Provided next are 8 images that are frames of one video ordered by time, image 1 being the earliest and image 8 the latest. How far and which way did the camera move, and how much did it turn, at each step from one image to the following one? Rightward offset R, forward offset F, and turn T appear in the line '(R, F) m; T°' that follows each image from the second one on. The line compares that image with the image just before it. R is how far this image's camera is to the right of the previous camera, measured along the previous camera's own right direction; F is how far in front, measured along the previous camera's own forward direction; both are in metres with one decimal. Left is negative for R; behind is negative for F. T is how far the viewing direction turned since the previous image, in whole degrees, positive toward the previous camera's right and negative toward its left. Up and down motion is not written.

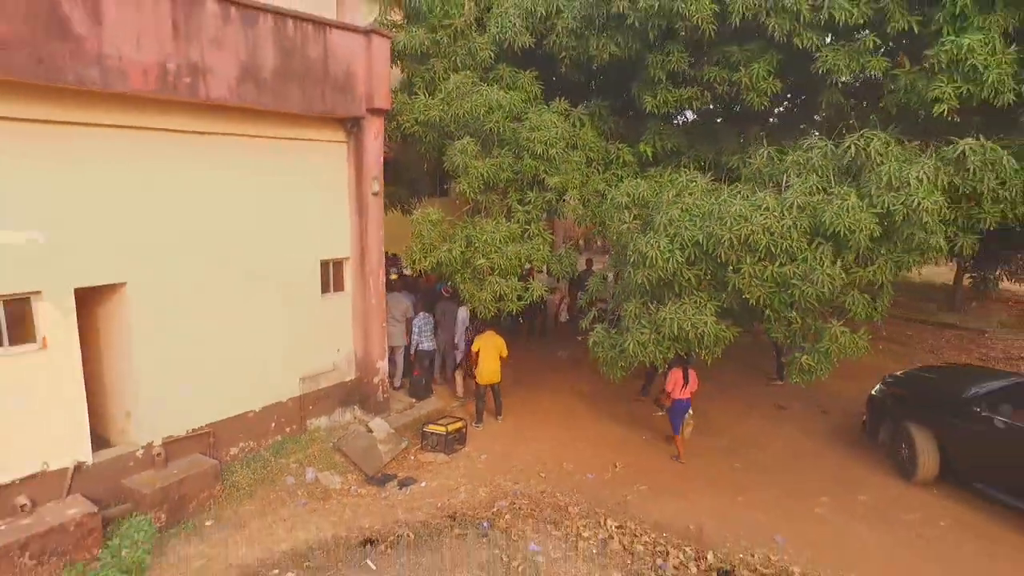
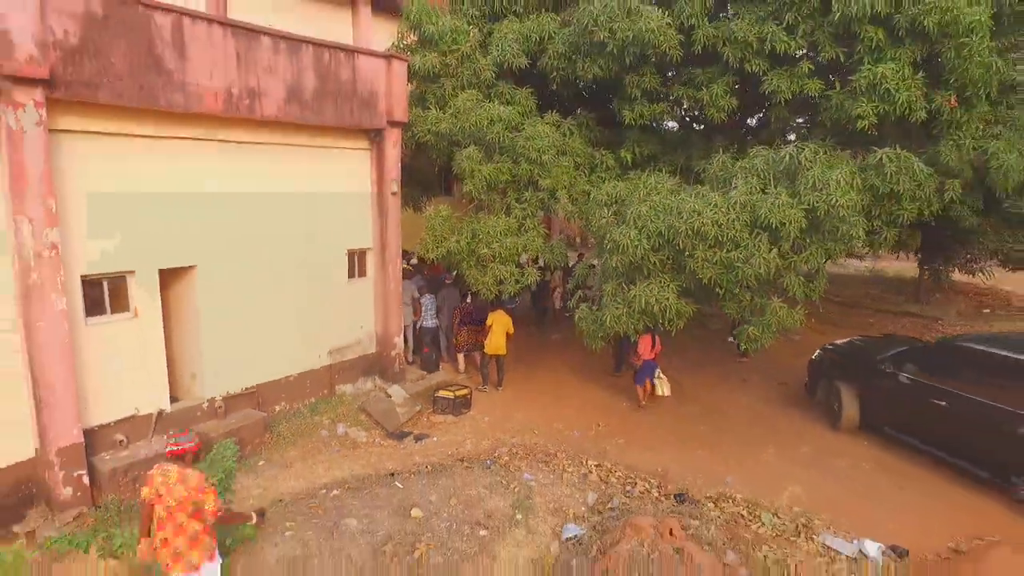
(0.0, -1.2) m; 0°
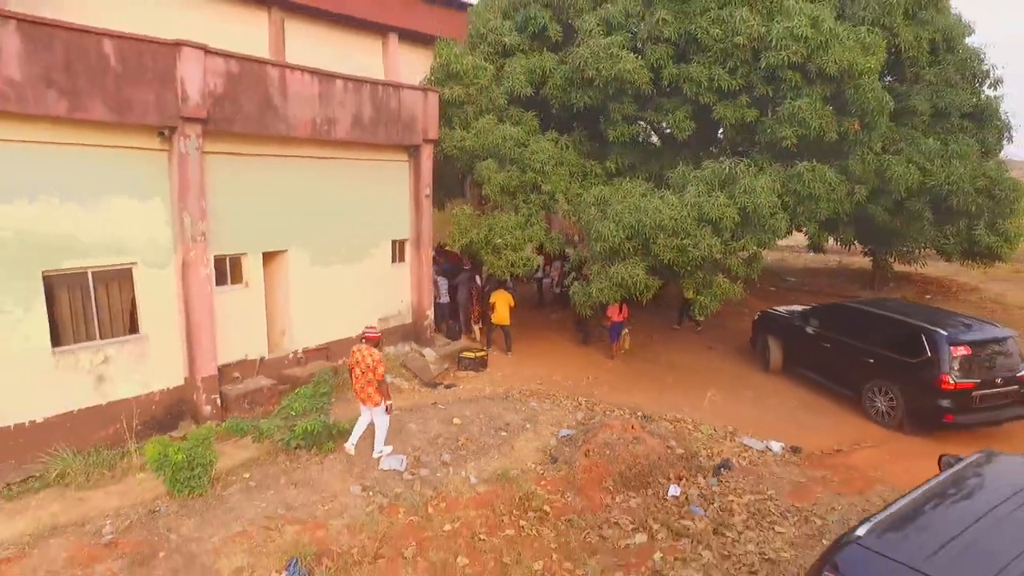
(-0.1, -2.1) m; 0°
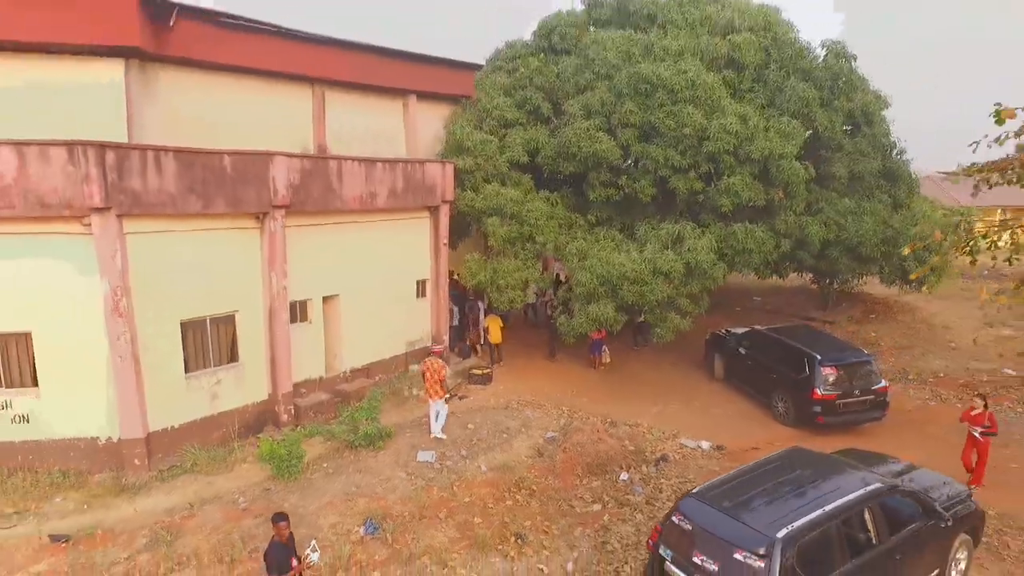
(0.0, -2.5) m; 0°
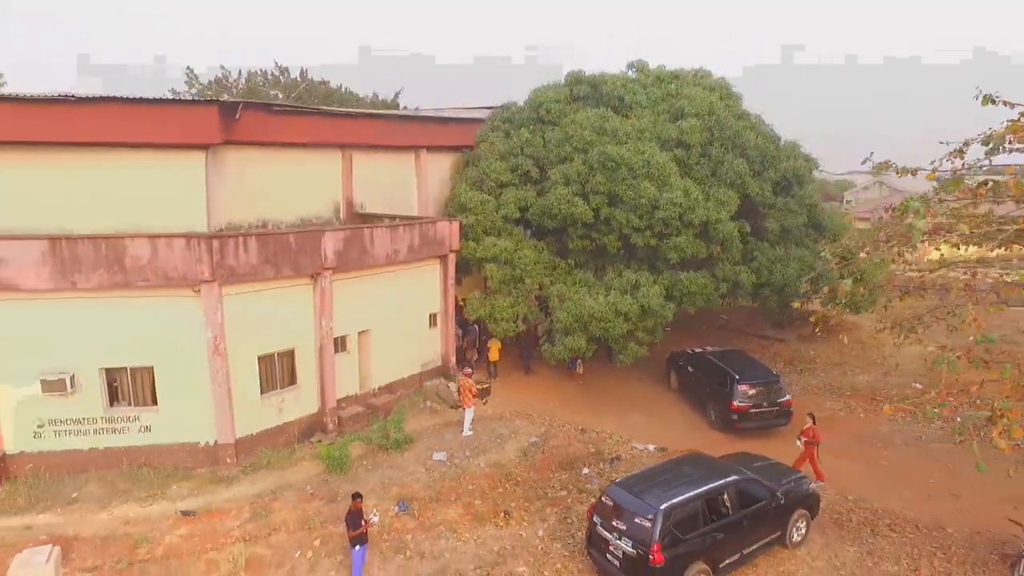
(+0.2, -3.0) m; 0°
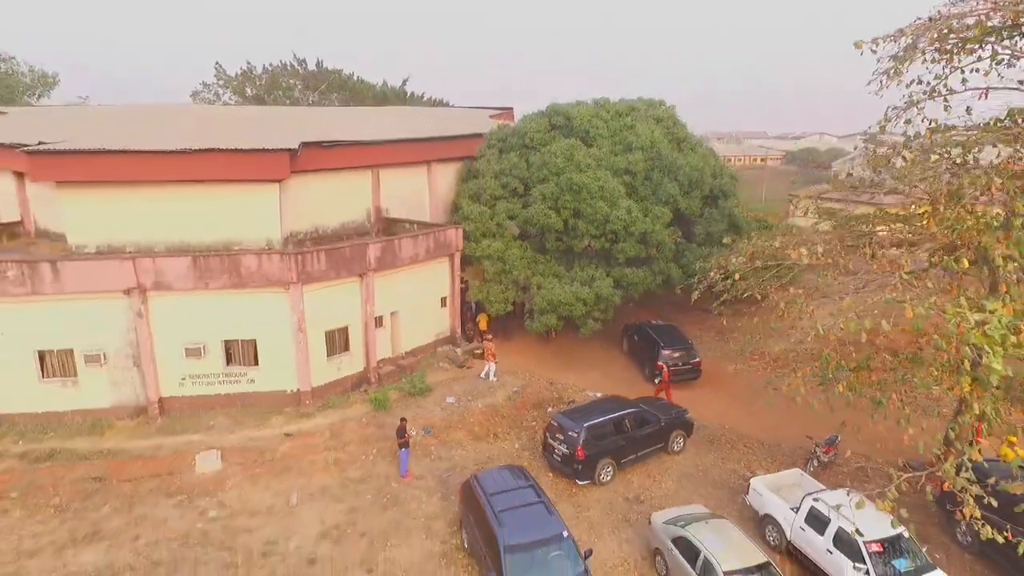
(+0.4, -5.0) m; 0°
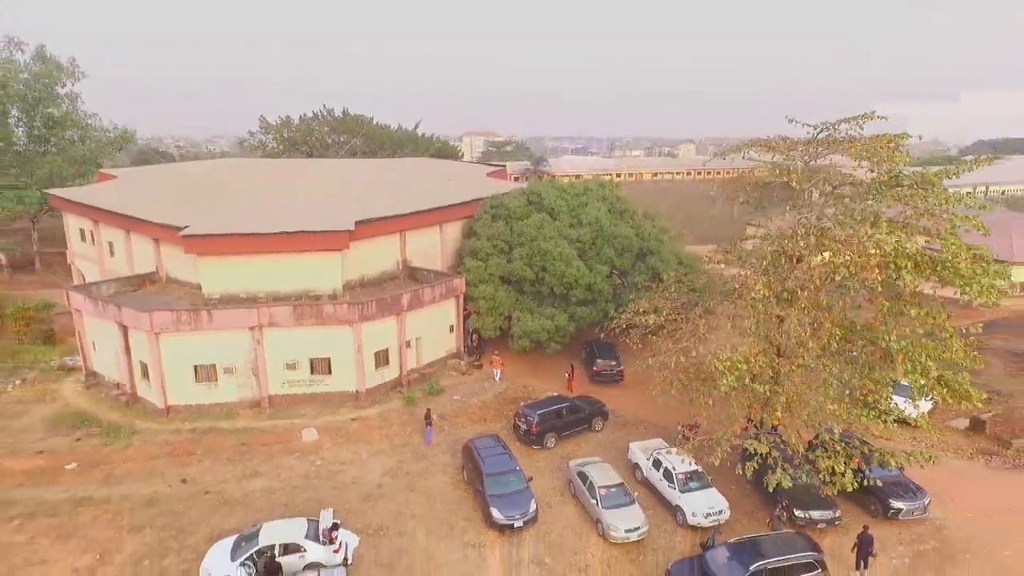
(+0.7, -8.5) m; 0°
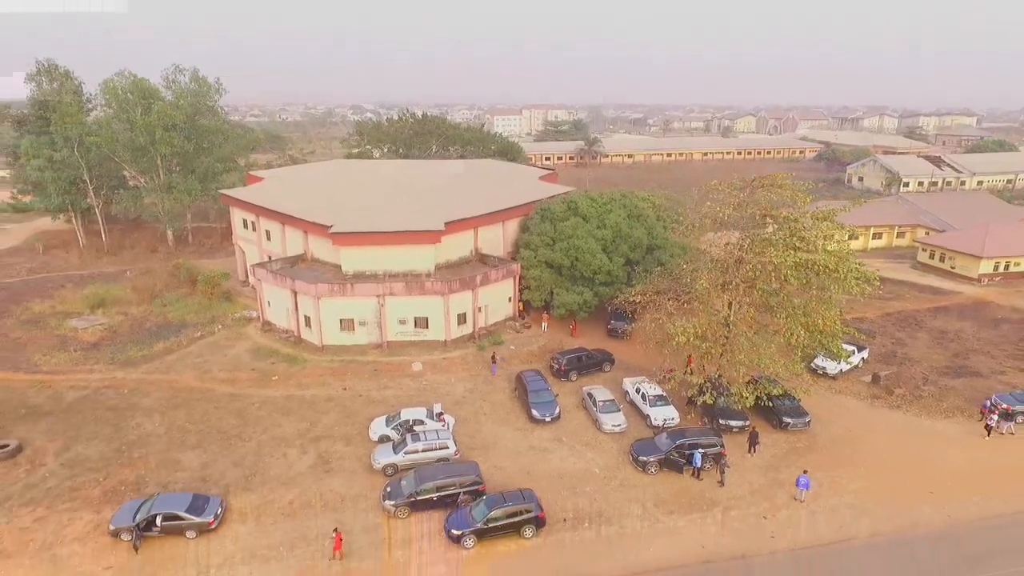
(+0.8, -11.0) m; -5°
